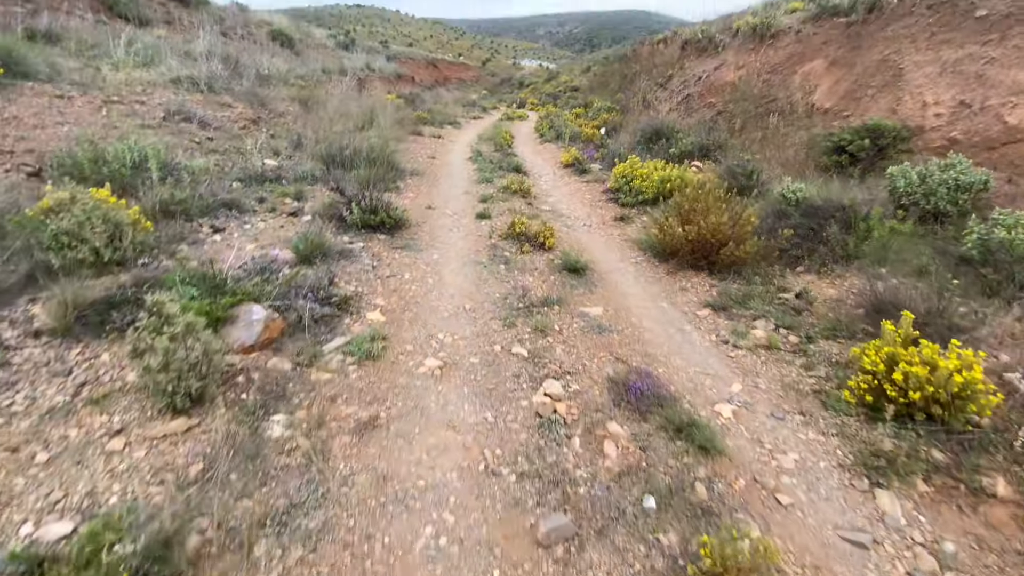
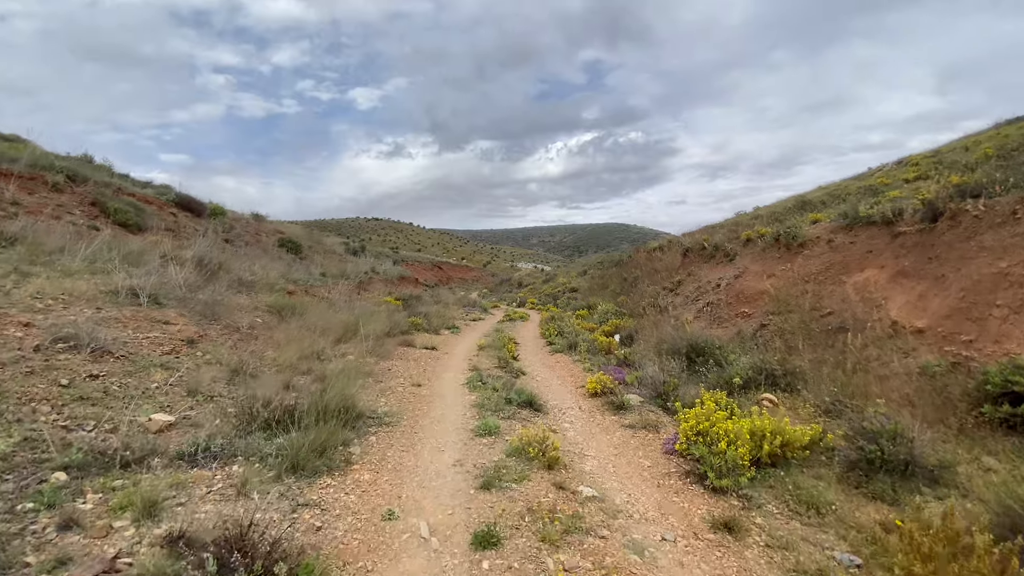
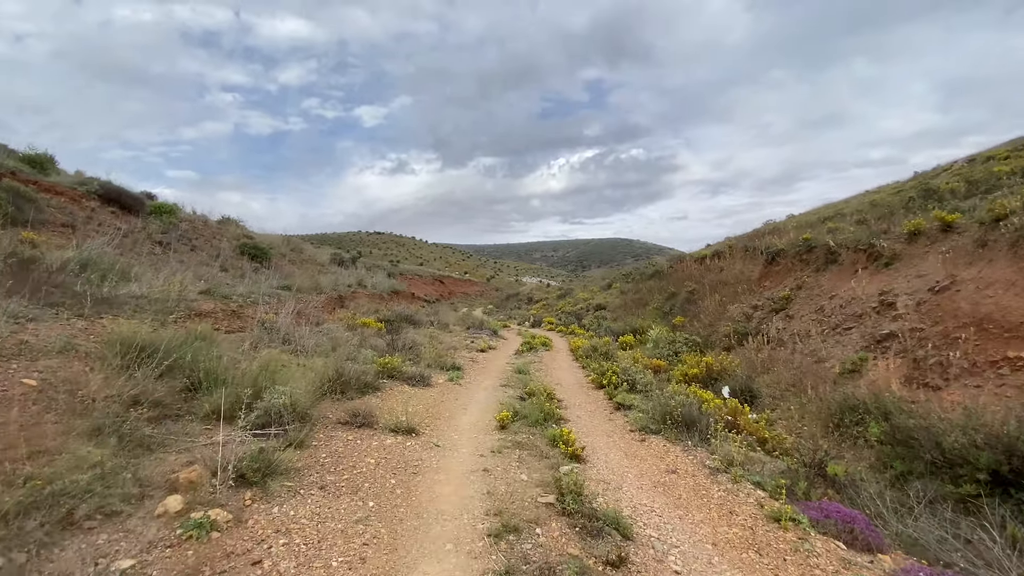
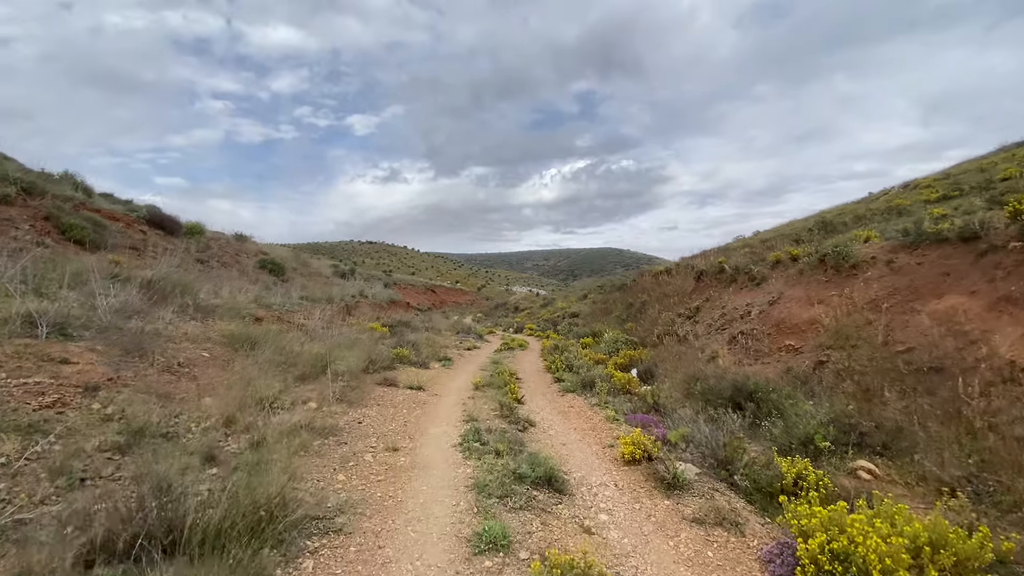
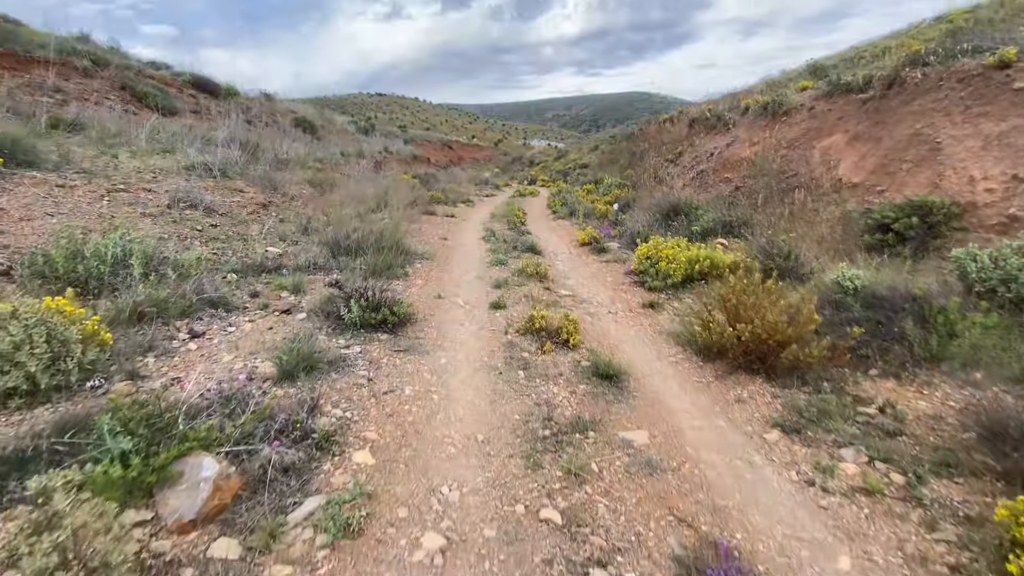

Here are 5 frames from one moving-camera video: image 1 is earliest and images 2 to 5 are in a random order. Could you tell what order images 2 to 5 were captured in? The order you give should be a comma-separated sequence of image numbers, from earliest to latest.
5, 2, 4, 3
